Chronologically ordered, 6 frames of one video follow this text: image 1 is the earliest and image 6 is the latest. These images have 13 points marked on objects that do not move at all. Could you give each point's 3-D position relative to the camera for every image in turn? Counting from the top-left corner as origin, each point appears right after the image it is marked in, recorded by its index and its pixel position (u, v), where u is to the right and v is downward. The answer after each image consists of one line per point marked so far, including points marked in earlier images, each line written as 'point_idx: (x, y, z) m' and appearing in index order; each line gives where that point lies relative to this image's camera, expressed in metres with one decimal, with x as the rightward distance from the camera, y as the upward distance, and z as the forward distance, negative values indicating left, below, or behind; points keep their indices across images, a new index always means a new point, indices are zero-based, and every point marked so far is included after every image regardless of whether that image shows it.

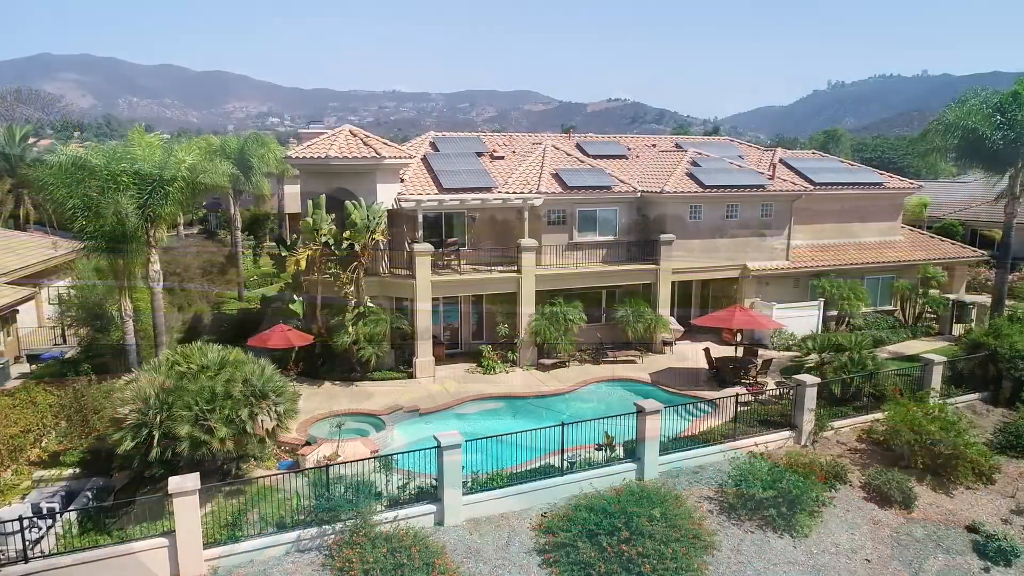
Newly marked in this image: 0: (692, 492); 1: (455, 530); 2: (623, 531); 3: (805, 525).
0: (+4.0, -4.5, +15.1) m
1: (-1.2, -4.8, +13.6) m
2: (+2.1, -4.6, +12.9) m
3: (+6.1, -4.9, +14.1) m
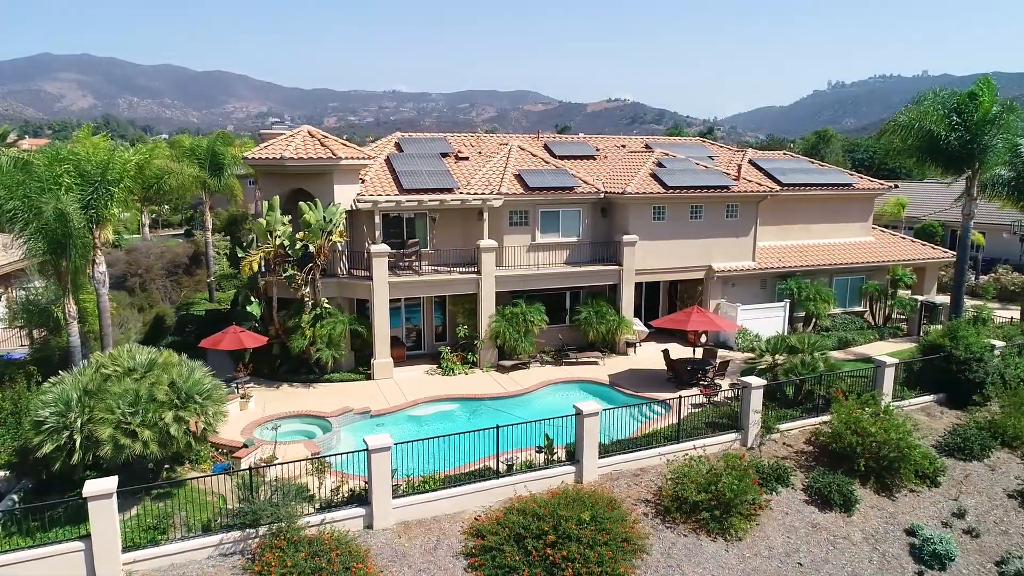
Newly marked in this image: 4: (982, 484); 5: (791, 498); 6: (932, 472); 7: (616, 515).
0: (+2.6, -4.5, +15.0) m
1: (-2.5, -4.8, +13.5) m
2: (+0.7, -4.6, +12.8) m
3: (+4.7, -4.9, +14.1) m
4: (+11.3, -4.7, +16.3) m
5: (+6.3, -4.8, +15.5) m
6: (+10.1, -4.4, +16.4) m
7: (+2.1, -4.6, +13.7) m
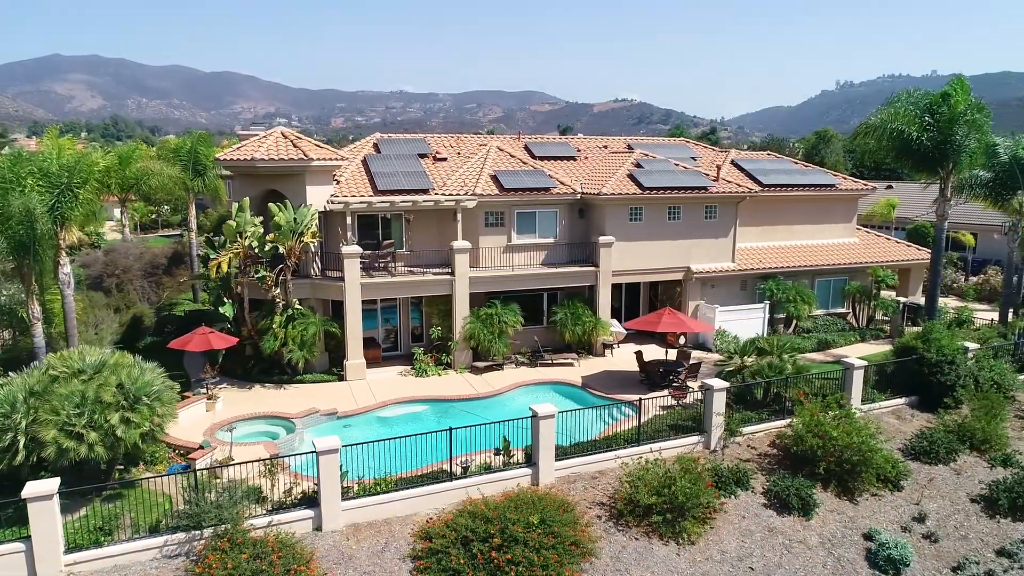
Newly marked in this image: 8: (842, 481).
0: (+1.6, -4.6, +14.9) m
1: (-3.5, -4.9, +13.4) m
2: (-0.3, -4.7, +12.8) m
3: (+3.7, -5.0, +13.9) m
4: (+10.3, -4.8, +16.2) m
5: (+5.3, -4.8, +15.4) m
6: (+9.1, -4.5, +16.3) m
7: (+1.1, -4.6, +13.7) m
8: (+7.8, -4.6, +16.1) m
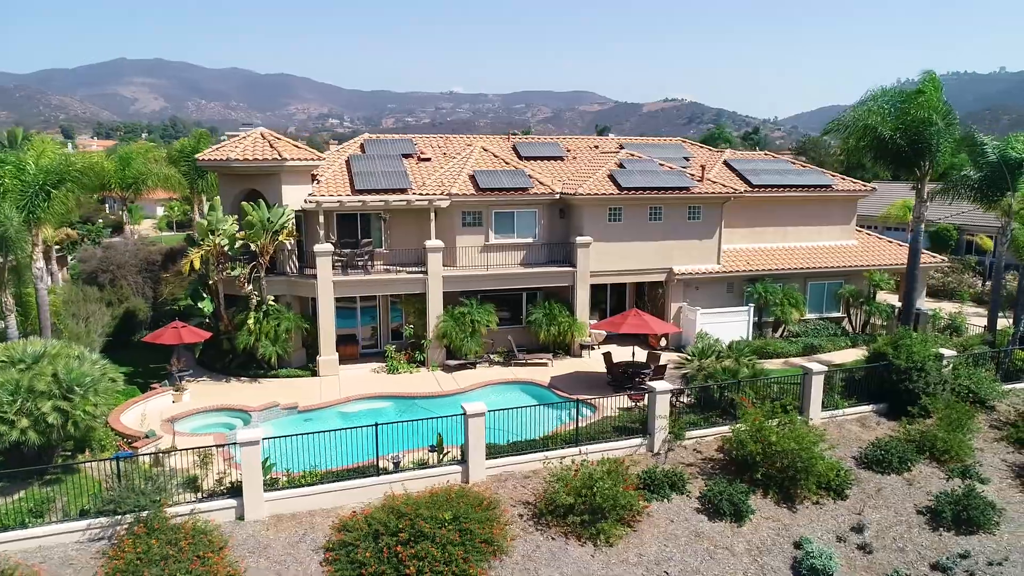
0: (0.0, -4.6, +15.0) m
1: (-5.2, -4.8, +13.8) m
2: (-2.0, -4.6, +12.9) m
3: (+2.0, -5.0, +13.8) m
4: (+8.7, -4.8, +15.7) m
5: (+3.8, -4.8, +15.2) m
6: (+7.6, -4.6, +15.9) m
7: (-0.6, -4.6, +13.7) m
8: (+6.2, -4.6, +15.7) m
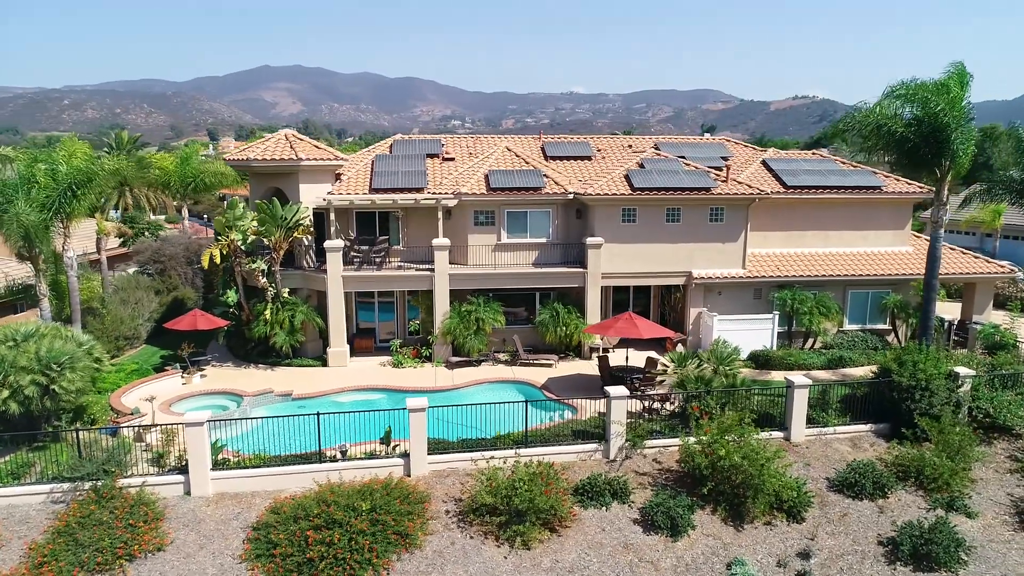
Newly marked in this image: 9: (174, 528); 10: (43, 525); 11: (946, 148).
0: (-1.5, -4.5, +15.1) m
1: (-6.8, -4.6, +14.8) m
2: (-3.8, -4.5, +13.4) m
3: (+0.3, -5.0, +13.7) m
4: (+7.3, -5.0, +14.5) m
5: (+2.3, -4.9, +14.7) m
6: (+6.2, -4.7, +14.8) m
7: (-2.2, -4.5, +14.0) m
8: (+4.8, -4.7, +14.9) m
9: (-6.9, -4.9, +13.9) m
10: (-9.3, -4.7, +13.6) m
11: (+11.6, +3.7, +18.2) m
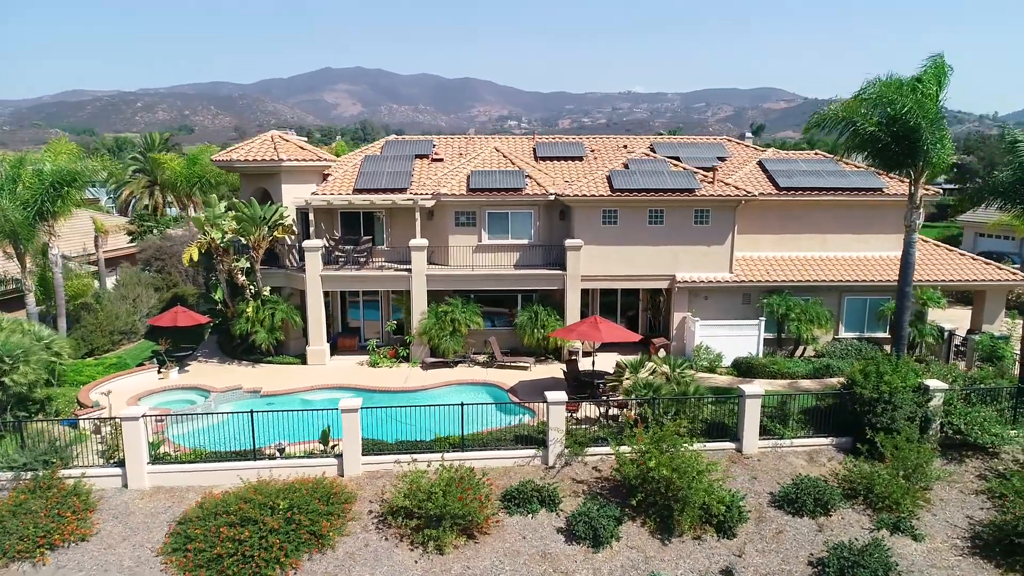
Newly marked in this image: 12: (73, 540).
0: (-3.1, -4.6, +15.1) m
1: (-8.4, -4.6, +15.1) m
2: (-5.5, -4.5, +13.6) m
3: (-1.4, -5.1, +13.6) m
4: (+5.6, -5.2, +13.8) m
5: (+0.6, -5.0, +14.5) m
6: (+4.5, -4.9, +14.3) m
7: (-3.9, -4.5, +14.0) m
8: (+3.2, -4.9, +14.5) m
9: (-8.5, -4.8, +14.3) m
10: (-11.0, -4.6, +14.2) m
11: (+10.3, +3.5, +17.2) m
12: (-8.7, -5.0, +13.5) m
